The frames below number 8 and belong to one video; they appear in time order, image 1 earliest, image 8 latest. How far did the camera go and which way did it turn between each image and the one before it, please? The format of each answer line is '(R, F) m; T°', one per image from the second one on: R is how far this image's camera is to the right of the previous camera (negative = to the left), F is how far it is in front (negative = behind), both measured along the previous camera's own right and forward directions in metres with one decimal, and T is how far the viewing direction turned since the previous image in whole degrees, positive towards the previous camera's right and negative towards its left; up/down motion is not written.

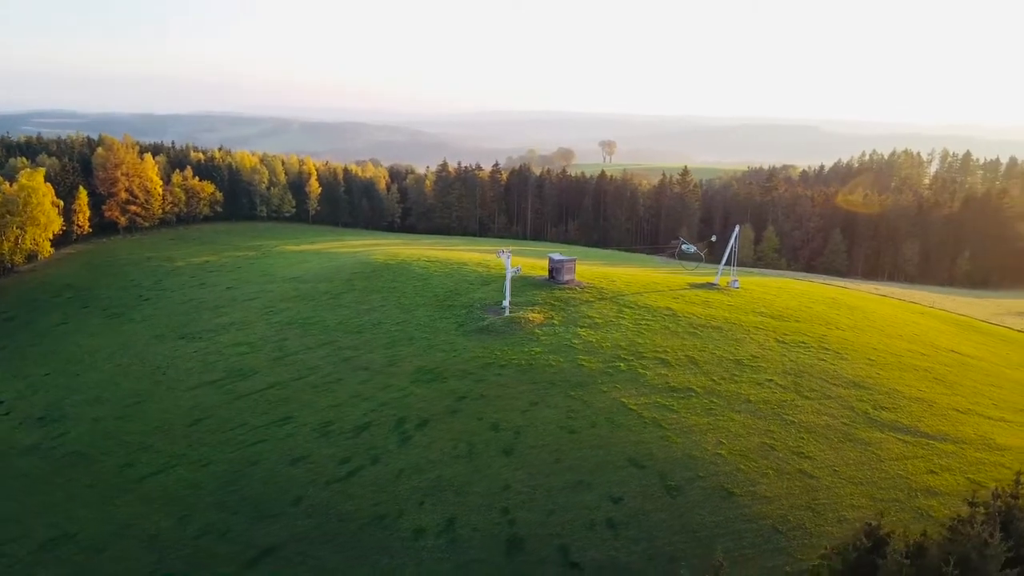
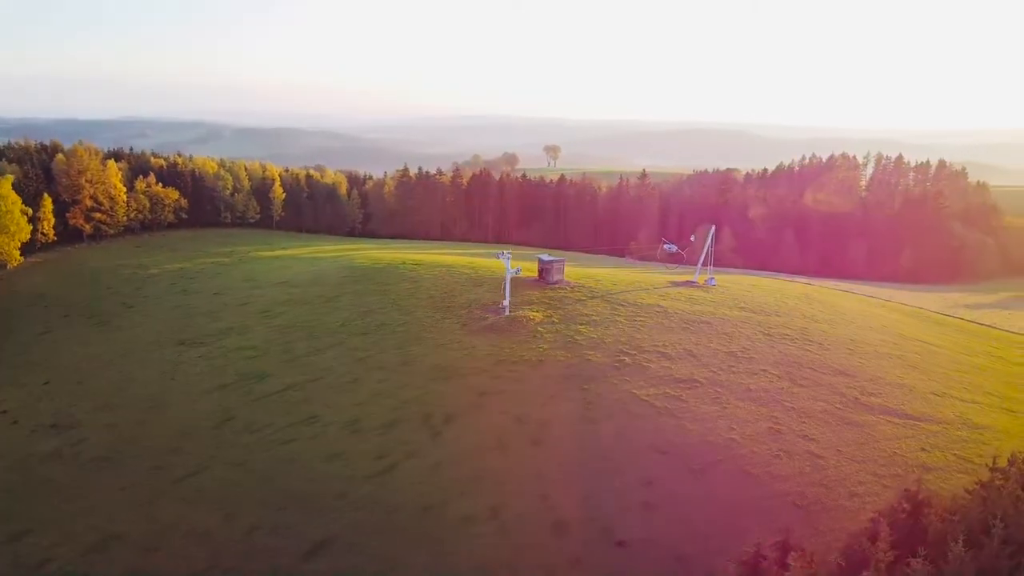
(-1.8, -0.5) m; +3°
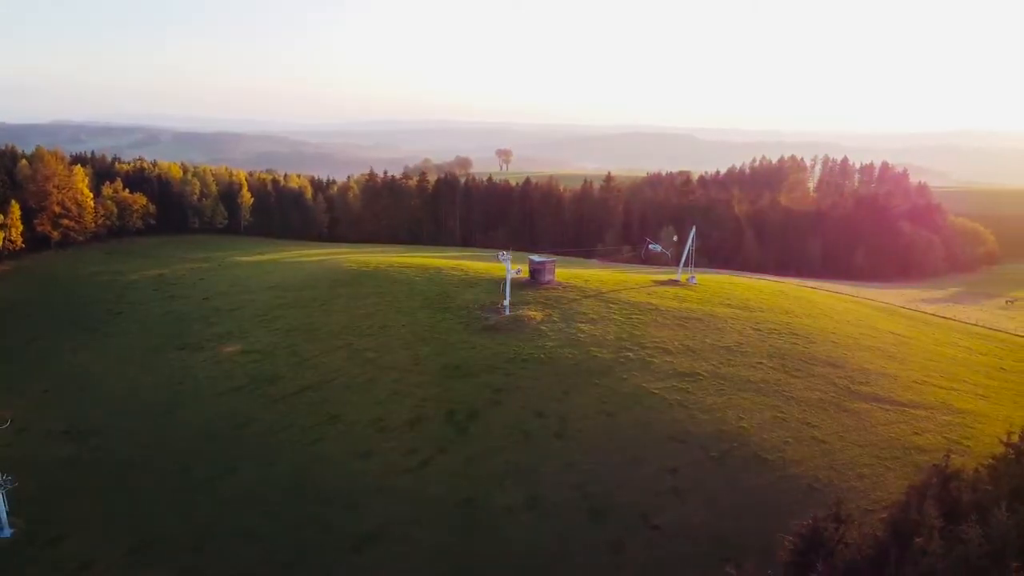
(-1.6, -0.4) m; +3°
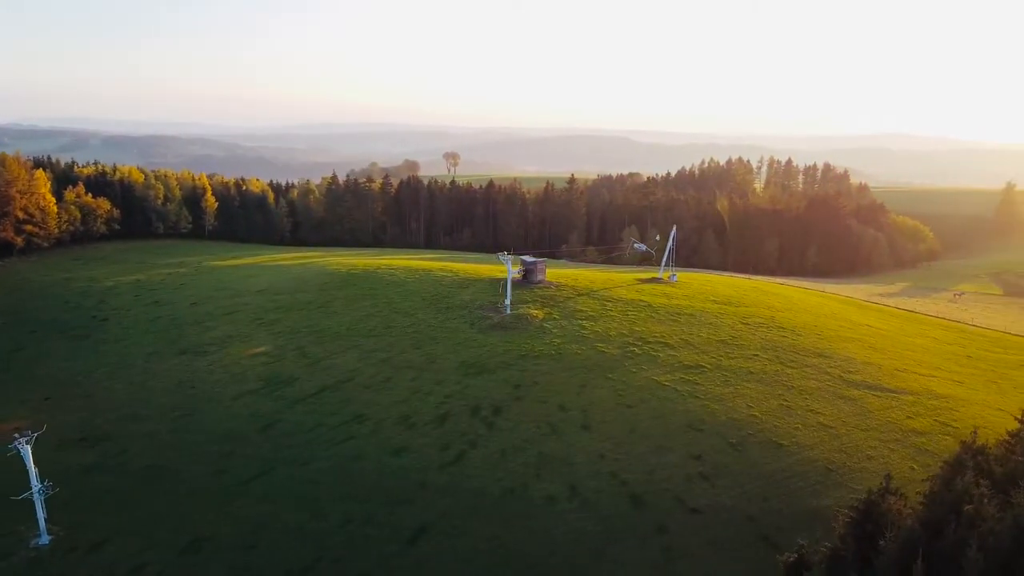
(-1.8, -0.3) m; +3°
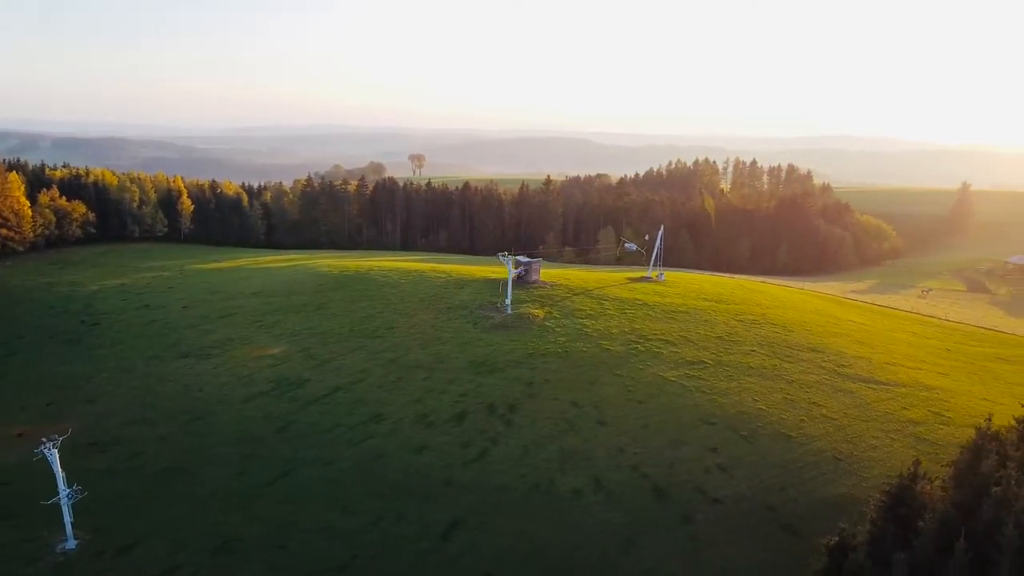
(-1.2, -0.2) m; +2°
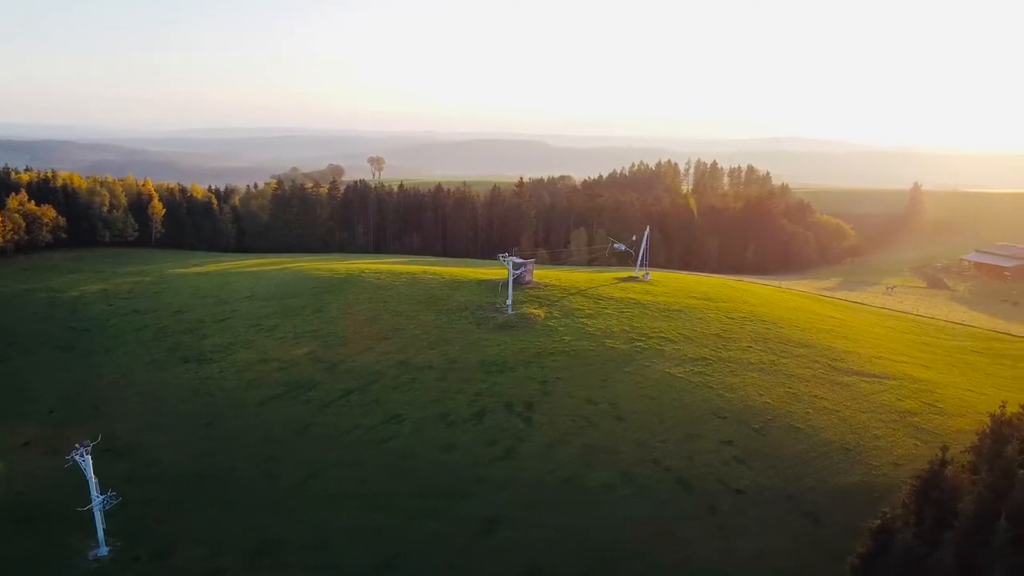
(-1.3, -0.2) m; +2°
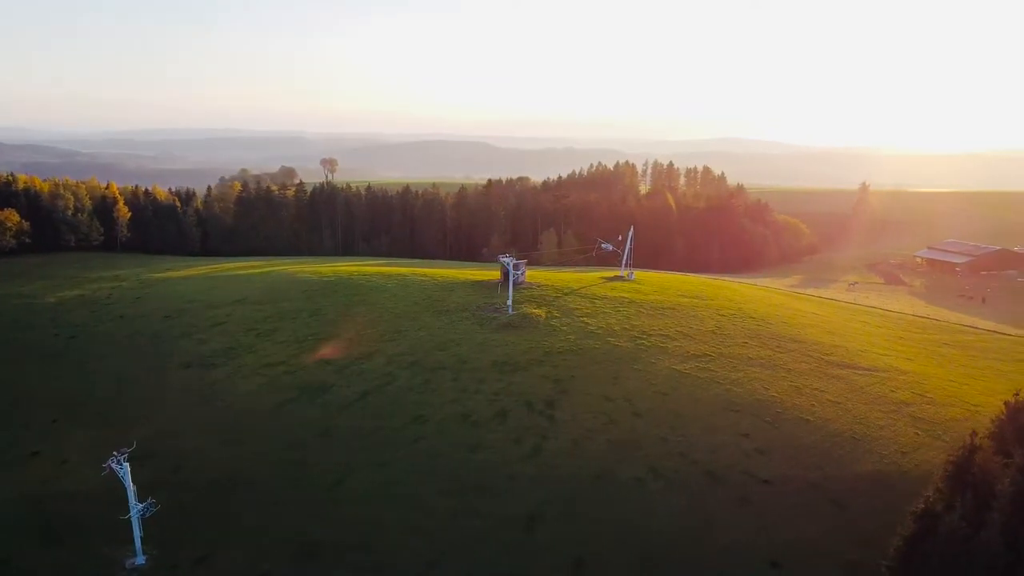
(-1.5, -0.2) m; +3°
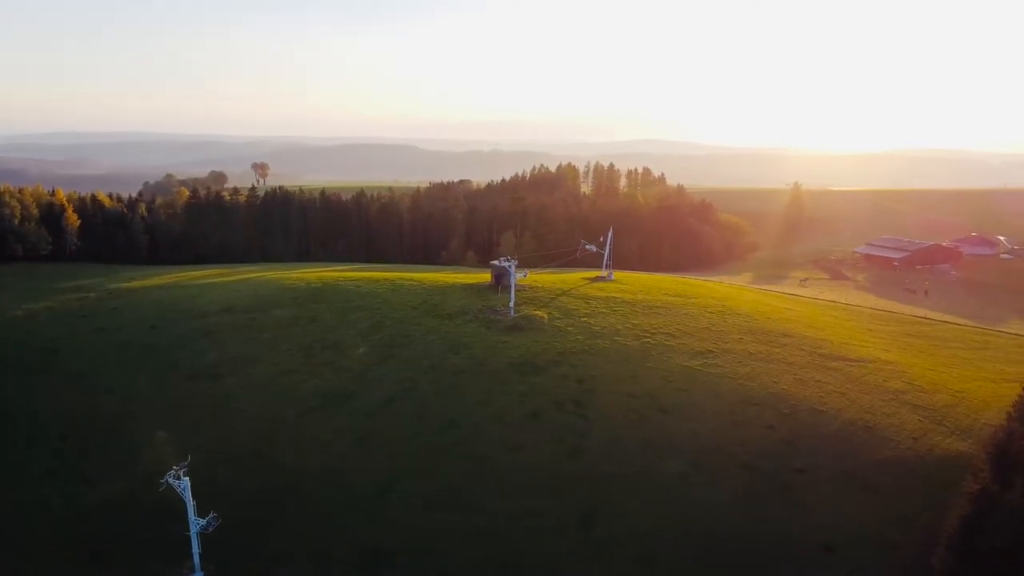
(-2.2, -0.1) m; +4°
